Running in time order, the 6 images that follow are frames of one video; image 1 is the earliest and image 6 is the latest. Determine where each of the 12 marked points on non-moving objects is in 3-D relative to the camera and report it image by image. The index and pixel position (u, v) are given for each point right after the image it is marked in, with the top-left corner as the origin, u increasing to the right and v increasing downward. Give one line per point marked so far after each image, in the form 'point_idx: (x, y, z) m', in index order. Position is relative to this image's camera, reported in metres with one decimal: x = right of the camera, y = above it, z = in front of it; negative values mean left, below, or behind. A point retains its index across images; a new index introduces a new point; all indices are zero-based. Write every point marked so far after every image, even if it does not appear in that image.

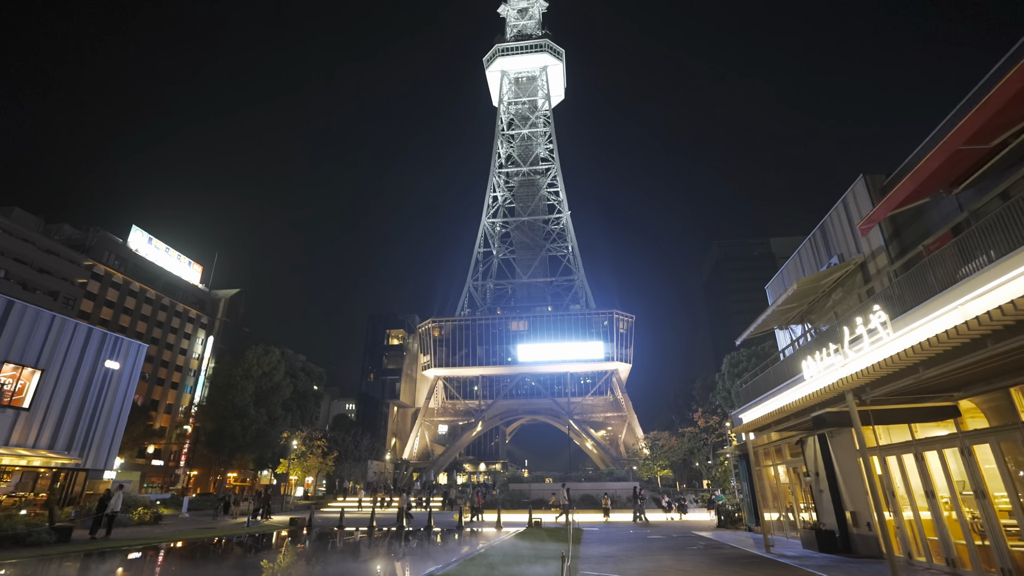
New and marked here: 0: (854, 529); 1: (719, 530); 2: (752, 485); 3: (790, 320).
0: (+7.5, -5.3, +11.4) m
1: (+7.9, -9.3, +19.9) m
2: (+8.5, -7.0, +18.3) m
3: (+10.3, -1.1, +19.1) m
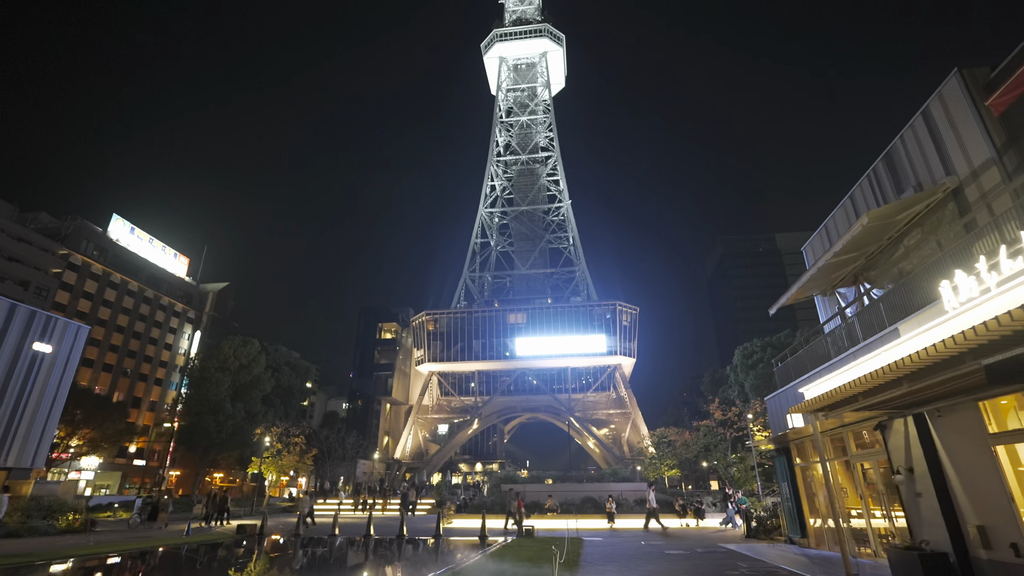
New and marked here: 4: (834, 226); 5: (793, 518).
0: (+7.0, -3.9, +7.7) m
1: (+7.4, -8.0, +16.3) m
2: (+8.0, -5.7, +14.7) m
3: (+9.7, +0.2, +15.4) m
4: (+10.1, +2.0, +16.4) m
5: (+8.0, -6.5, +14.7) m
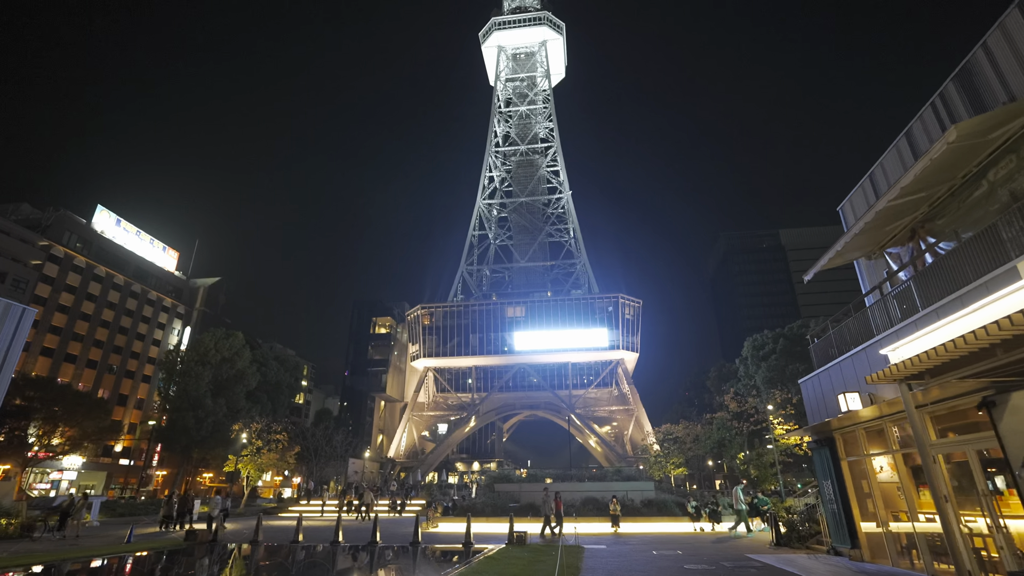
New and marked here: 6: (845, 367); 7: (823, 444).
0: (+6.6, -2.9, +5.1) m
1: (+7.1, -6.9, +13.7) m
2: (+7.6, -4.7, +12.1) m
3: (+9.4, +1.2, +12.8) m
4: (+9.8, +3.0, +13.7) m
5: (+7.6, -5.5, +12.1) m
6: (+7.6, -1.7, +11.7) m
7: (+7.6, -3.8, +12.7) m
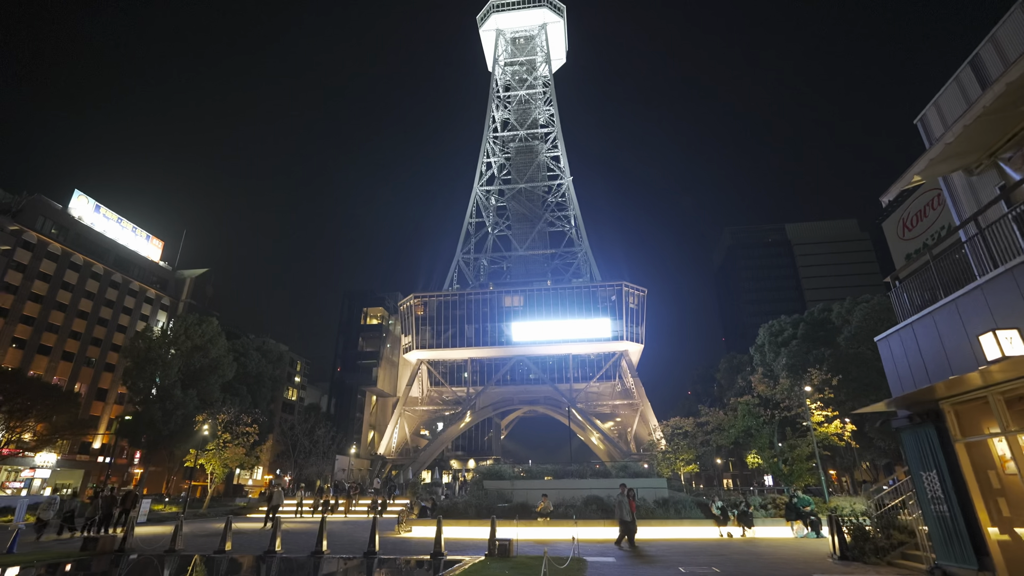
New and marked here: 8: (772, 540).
0: (+6.1, -1.4, +1.5) m
1: (+6.6, -5.4, +10.1) m
2: (+7.2, -3.2, +8.5) m
3: (+8.9, +2.7, +9.2) m
4: (+9.3, +4.5, +10.1) m
5: (+7.2, -4.0, +8.5) m
6: (+7.1, -0.2, +8.1) m
7: (+7.2, -2.3, +9.1) m
8: (+7.7, -7.4, +15.4) m
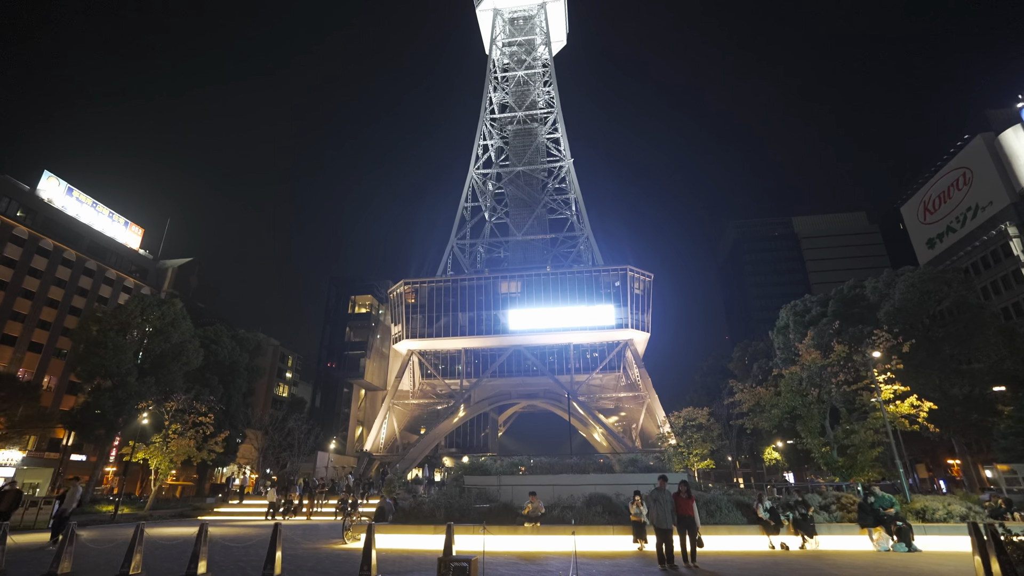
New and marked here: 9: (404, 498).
0: (+5.5, +0.4, -2.8) m
1: (+6.0, -3.6, +5.7) m
2: (+6.6, -1.4, +4.1) m
3: (+8.3, +4.5, +4.9) m
4: (+8.7, +6.3, +5.8) m
5: (+6.6, -2.2, +4.1) m
6: (+6.5, +1.6, +3.8) m
7: (+6.6, -0.5, +4.8) m
8: (+7.1, -5.6, +11.0) m
9: (-4.1, -8.3, +20.2) m
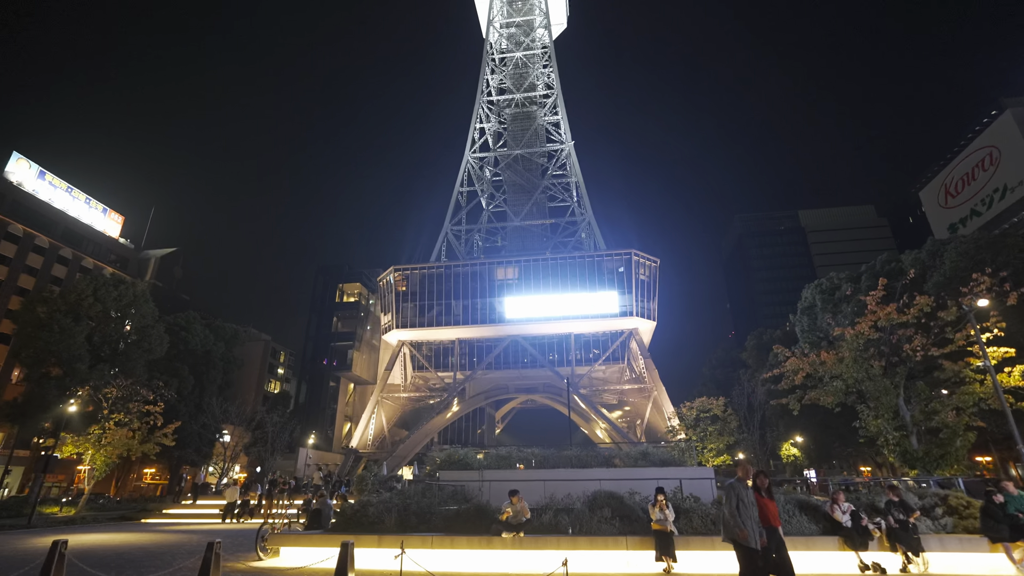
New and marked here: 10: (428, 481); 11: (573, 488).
0: (+5.0, +1.9, -6.6) m
1: (+5.5, -2.1, +1.9) m
2: (+6.0, +0.2, +0.3) m
3: (+7.8, +6.1, +1.1) m
4: (+8.1, +7.8, +2.0) m
5: (+6.0, -0.6, +0.3) m
6: (+6.0, +3.1, 0.0) m
7: (+6.0, +1.1, +1.0) m
8: (+6.6, -4.1, +7.2) m
9: (-4.6, -6.7, +16.4) m
10: (-2.3, -6.4, +17.1) m
11: (+2.2, -6.8, +17.8) m
